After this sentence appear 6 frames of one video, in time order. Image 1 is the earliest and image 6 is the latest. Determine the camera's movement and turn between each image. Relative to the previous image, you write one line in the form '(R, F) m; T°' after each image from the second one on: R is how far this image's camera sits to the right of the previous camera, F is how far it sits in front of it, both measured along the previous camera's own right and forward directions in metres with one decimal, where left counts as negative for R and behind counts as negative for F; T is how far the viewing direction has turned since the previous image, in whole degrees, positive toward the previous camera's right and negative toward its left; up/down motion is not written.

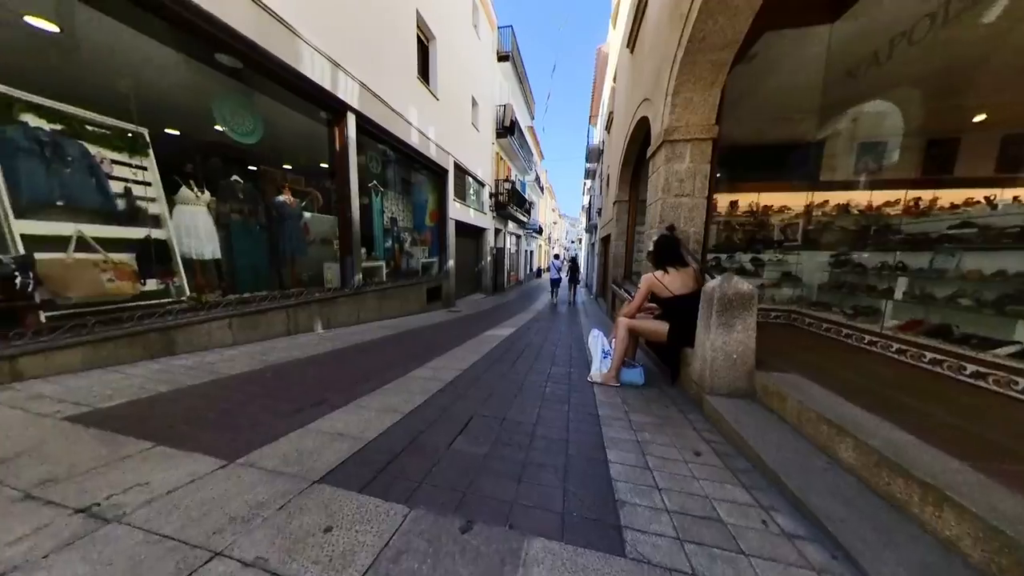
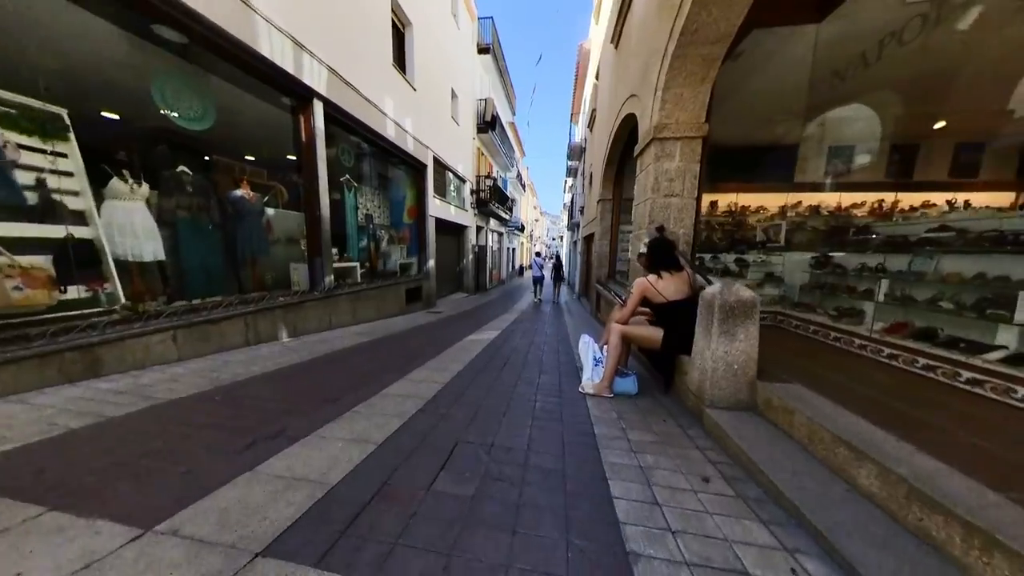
(0.0, +0.3) m; +4°
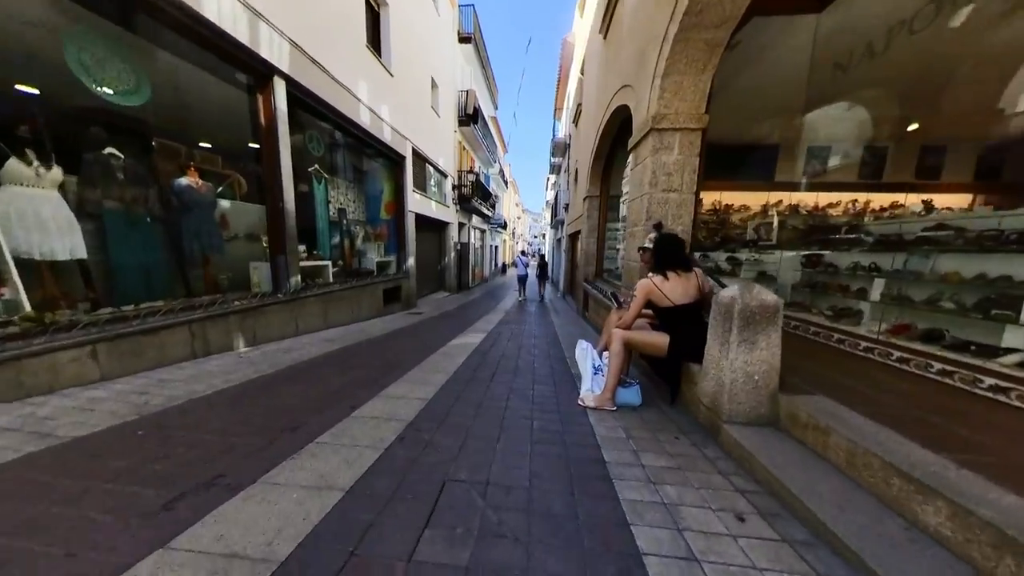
(-0.1, +0.3) m; +4°
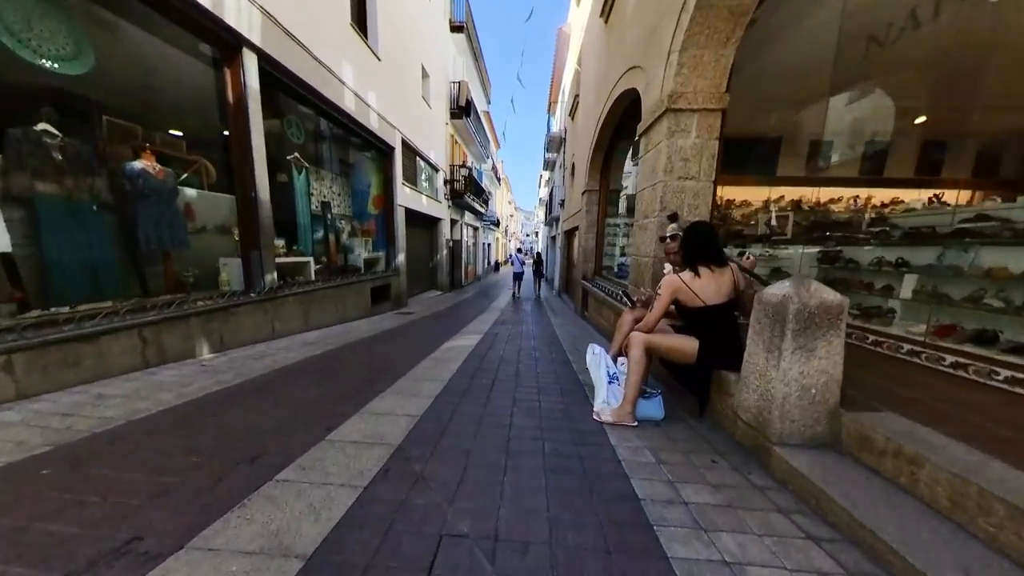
(-0.1, +0.4) m; +2°
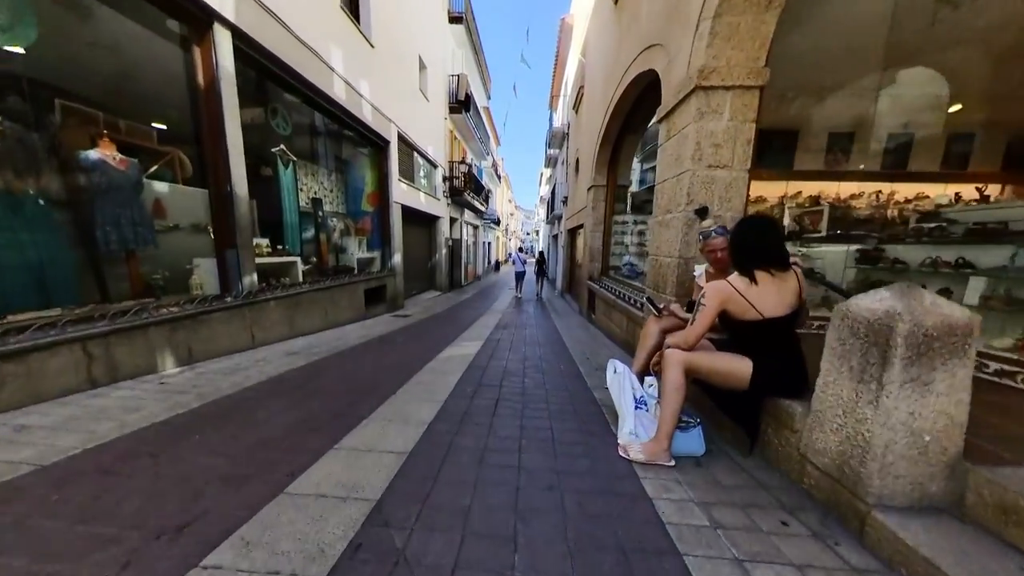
(-0.1, +0.4) m; 0°
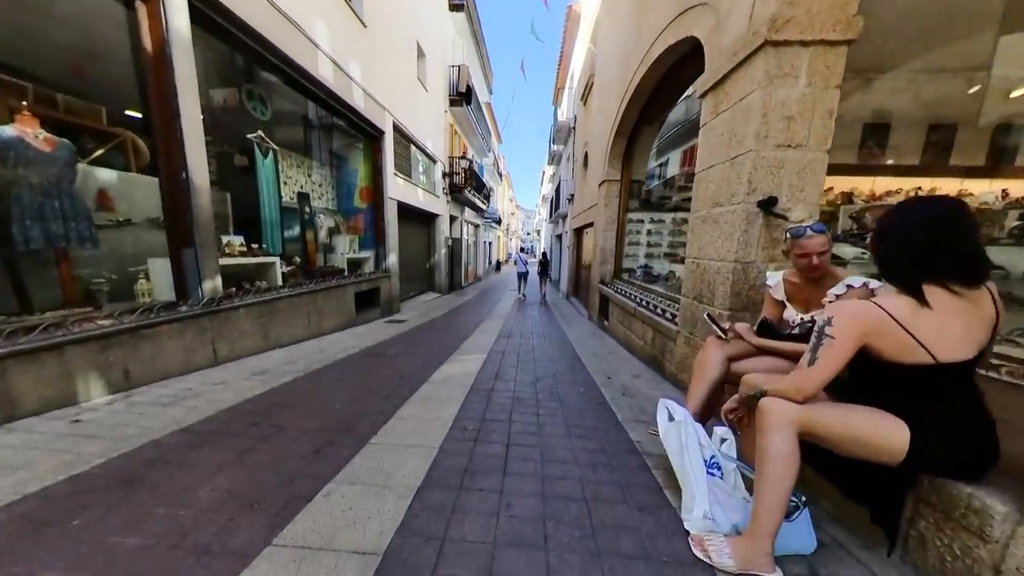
(-0.1, +0.6) m; 0°
